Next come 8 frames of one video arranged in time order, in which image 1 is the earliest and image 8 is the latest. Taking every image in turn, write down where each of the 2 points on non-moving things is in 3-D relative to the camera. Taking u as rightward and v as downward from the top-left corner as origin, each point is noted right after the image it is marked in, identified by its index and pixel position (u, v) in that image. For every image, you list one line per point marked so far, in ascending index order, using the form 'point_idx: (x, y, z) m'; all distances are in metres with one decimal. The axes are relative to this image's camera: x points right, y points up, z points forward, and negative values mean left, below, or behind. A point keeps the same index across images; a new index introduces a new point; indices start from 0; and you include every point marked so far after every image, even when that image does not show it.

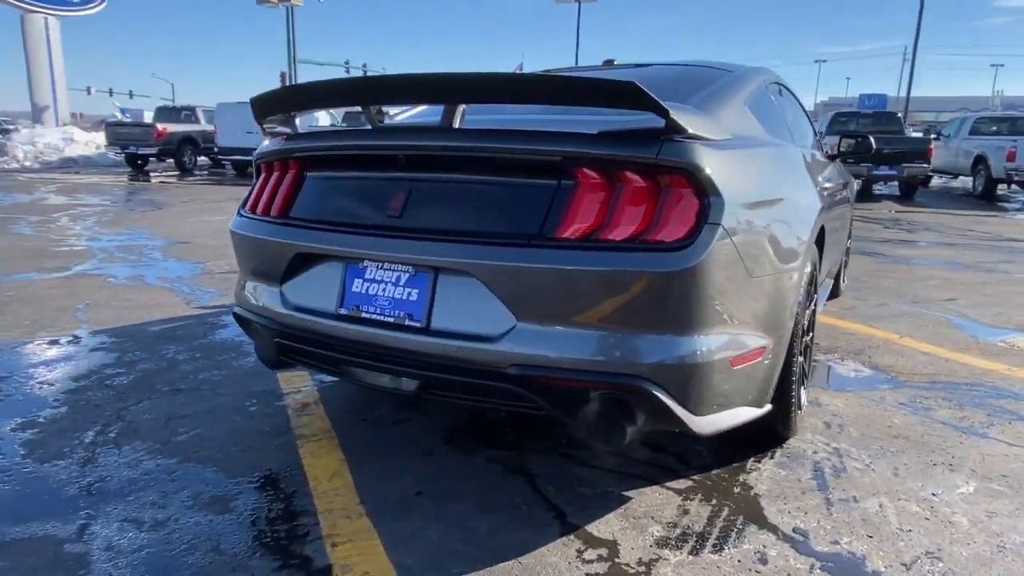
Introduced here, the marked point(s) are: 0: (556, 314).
0: (+0.1, -0.1, +2.2) m
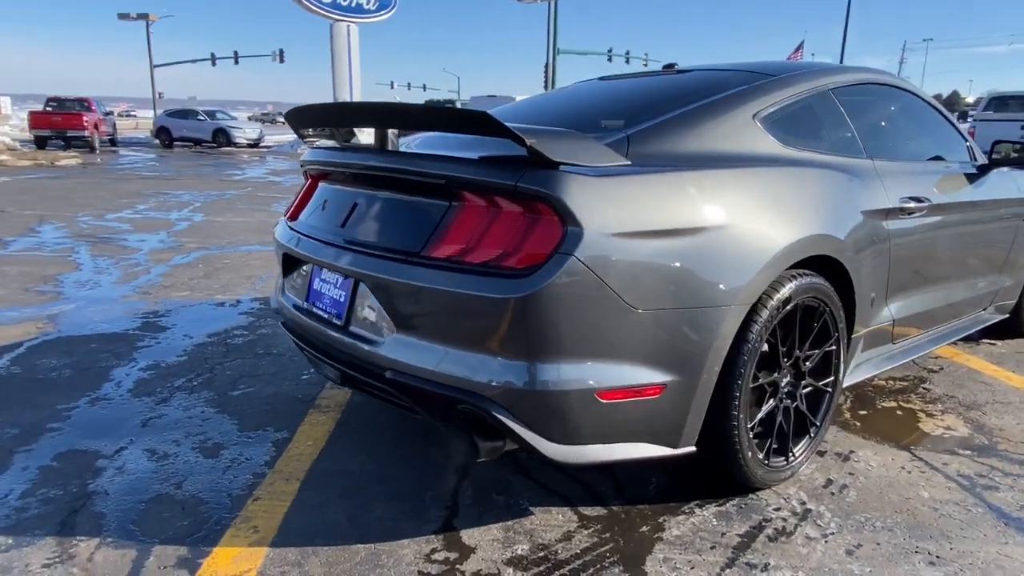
0: (-0.3, -0.1, +2.3) m
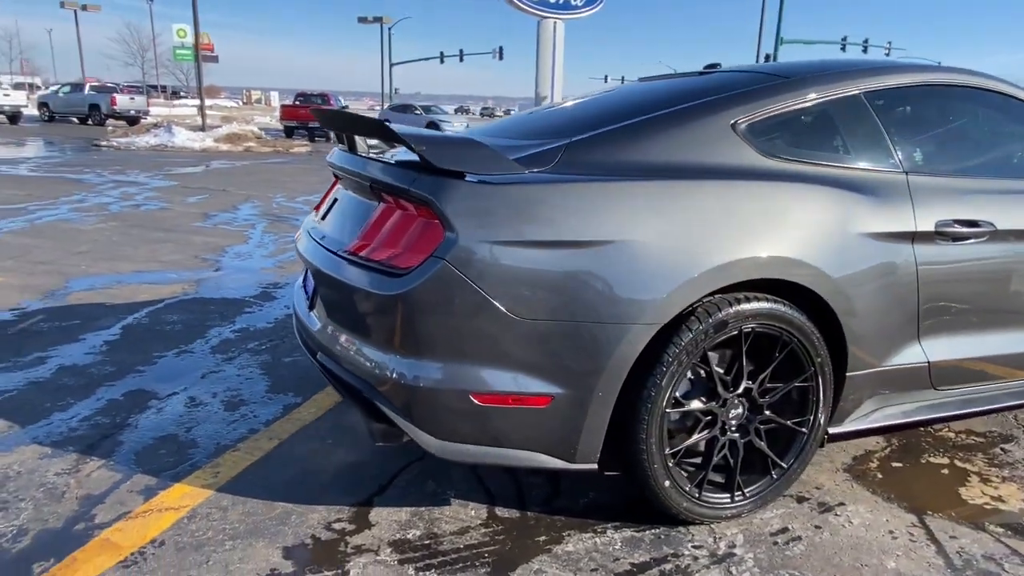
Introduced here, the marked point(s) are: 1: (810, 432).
0: (-0.6, -0.1, +2.5) m
1: (+1.2, -0.6, +2.7) m
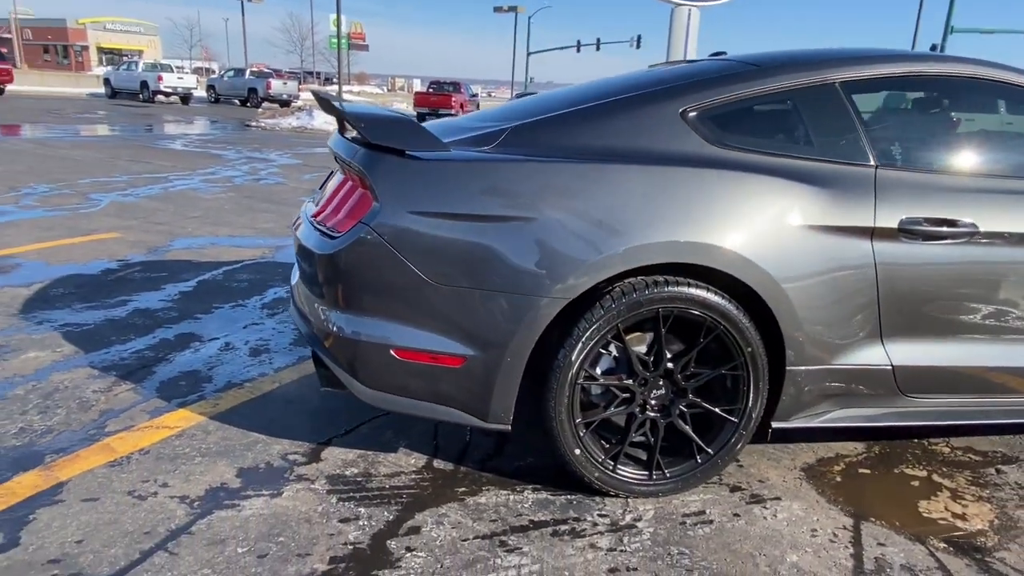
0: (-0.8, +0.1, +2.9) m
1: (+0.9, -0.5, +2.7) m
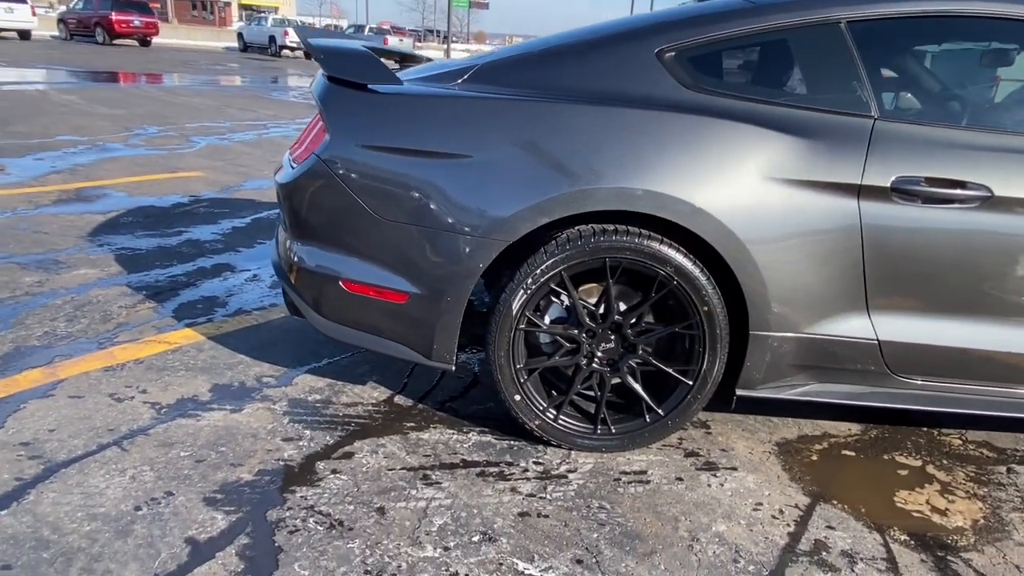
0: (-1.0, +0.4, +3.0) m
1: (+0.7, -0.4, +2.5) m
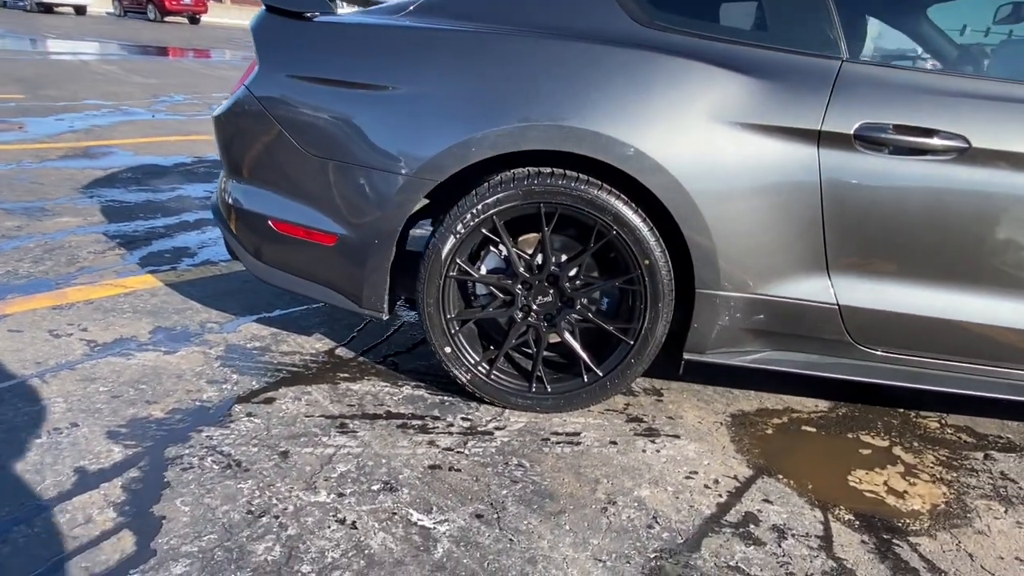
0: (-1.2, +0.6, +2.9) m
1: (+0.4, -0.2, +2.4) m
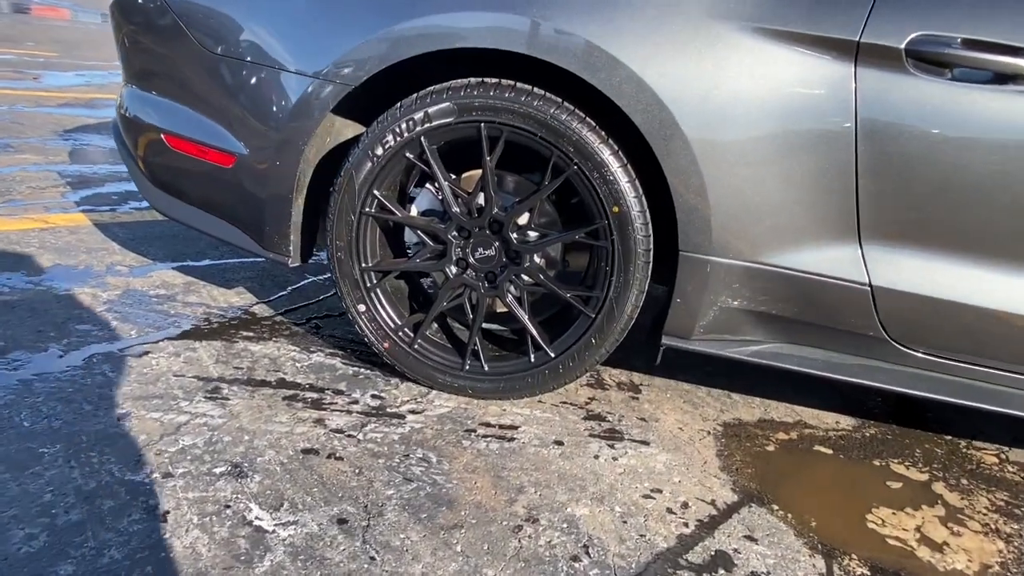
0: (-1.3, +0.8, +2.5) m
1: (+0.2, -0.1, +1.8) m
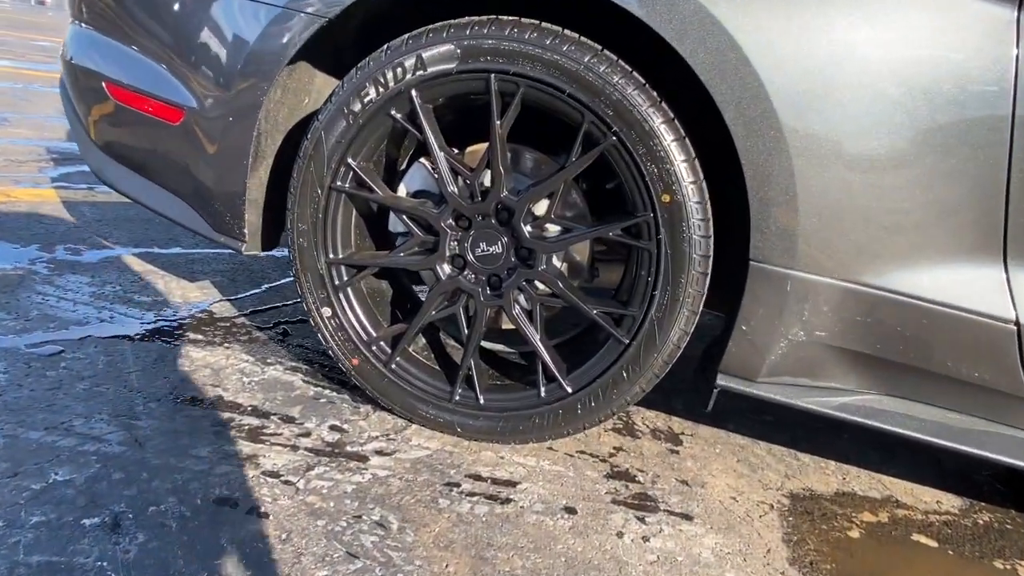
0: (-1.2, +0.8, +2.1) m
1: (+0.2, -0.1, +1.4) m
